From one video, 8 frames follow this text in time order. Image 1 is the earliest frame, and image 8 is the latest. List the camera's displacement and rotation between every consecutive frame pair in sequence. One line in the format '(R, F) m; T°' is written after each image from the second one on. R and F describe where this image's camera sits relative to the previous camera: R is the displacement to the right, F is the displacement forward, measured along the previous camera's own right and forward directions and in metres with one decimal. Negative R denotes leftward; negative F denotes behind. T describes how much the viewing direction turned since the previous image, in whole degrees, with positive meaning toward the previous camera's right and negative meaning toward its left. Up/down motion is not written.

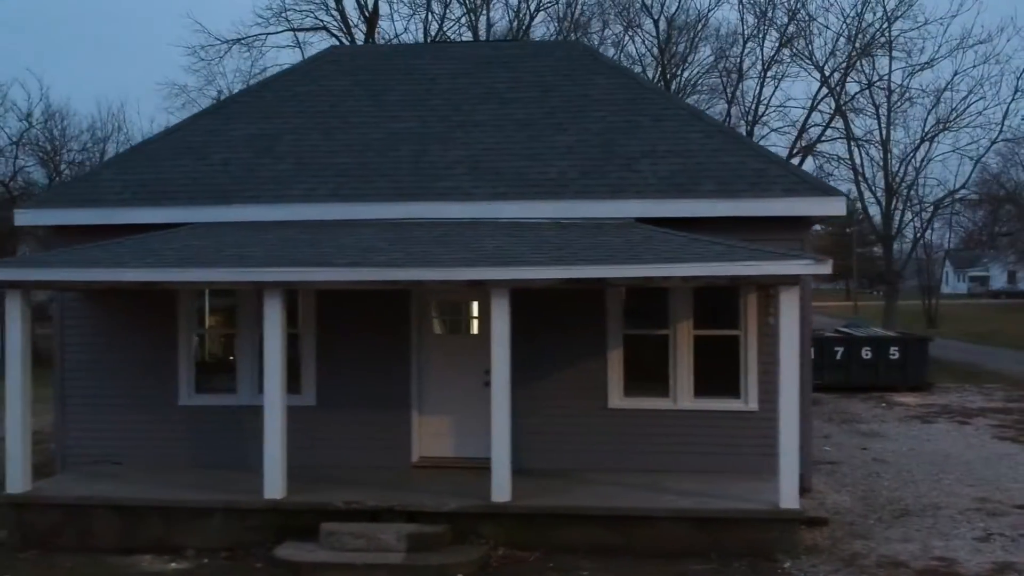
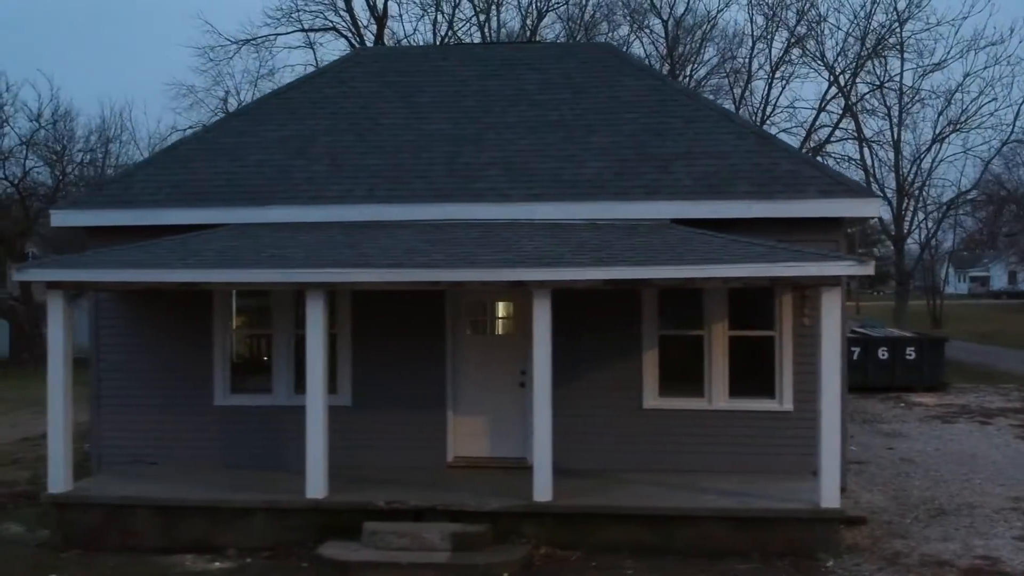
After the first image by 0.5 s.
(-0.4, -0.1) m; 0°
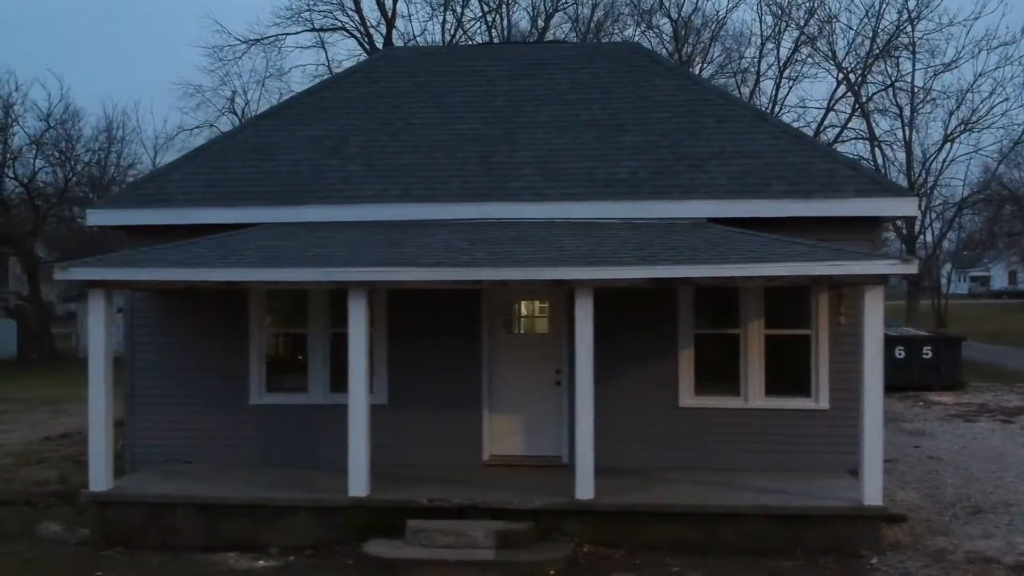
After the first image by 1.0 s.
(-0.5, 0.0) m; 0°
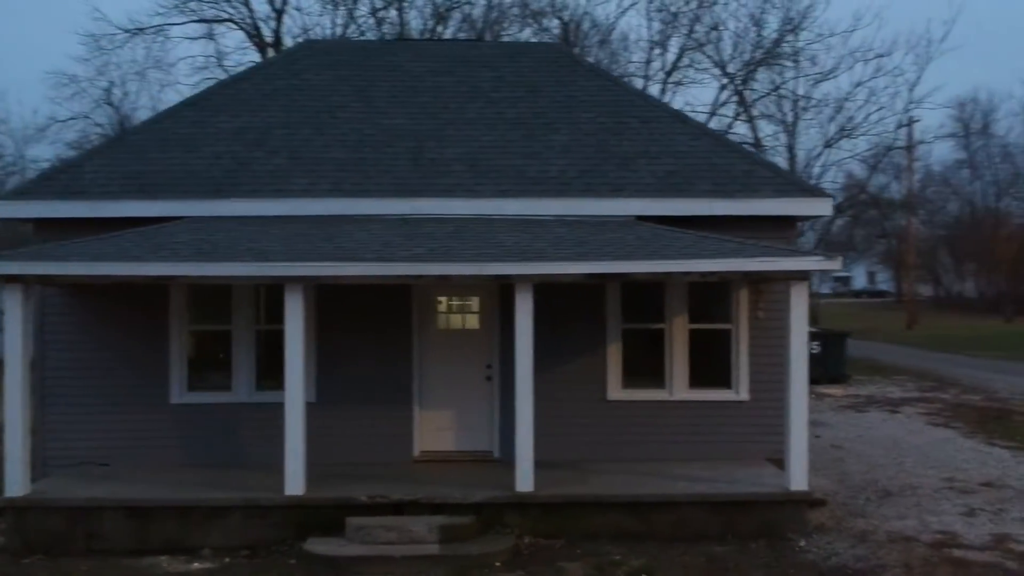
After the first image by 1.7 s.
(-0.7, 0.0) m; +7°
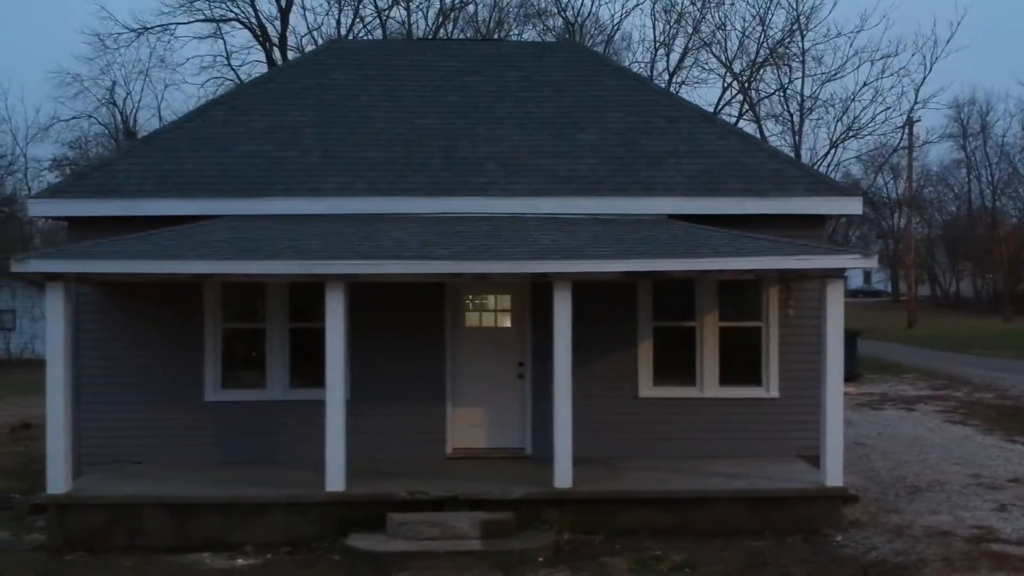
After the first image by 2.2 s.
(-0.5, -0.1) m; +1°
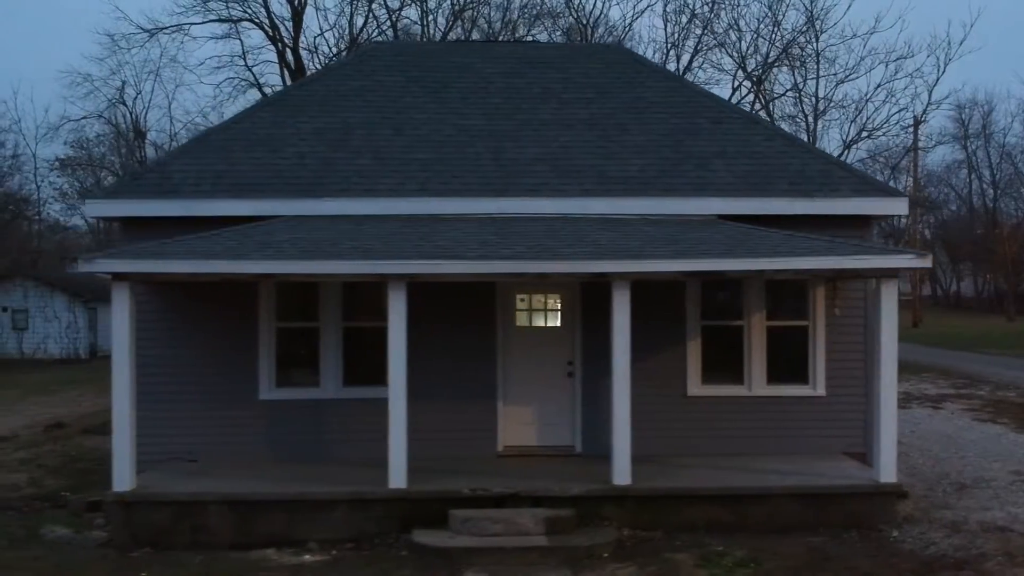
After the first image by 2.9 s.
(-0.7, -0.1) m; +1°
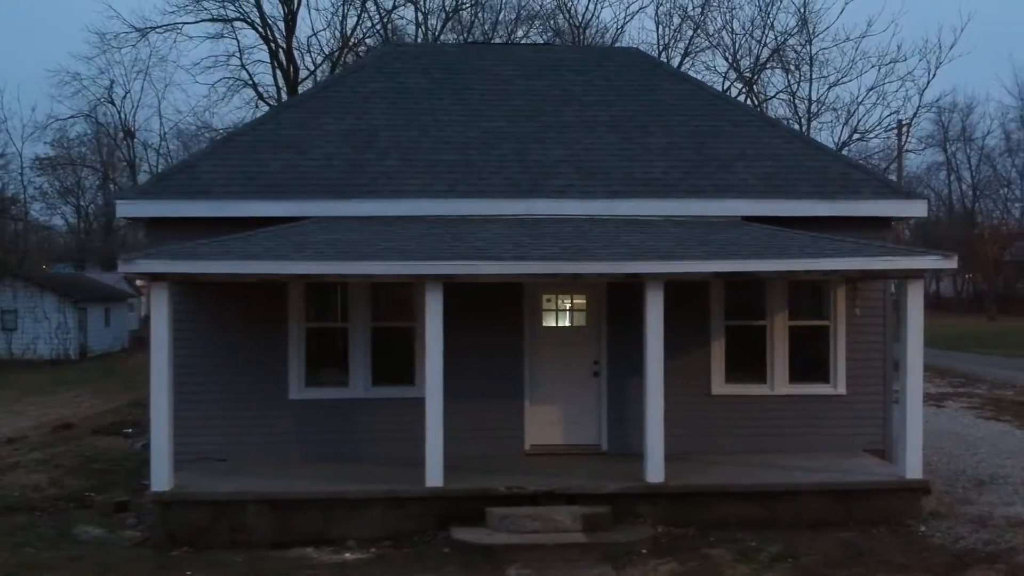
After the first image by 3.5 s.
(-0.6, -0.1) m; +2°
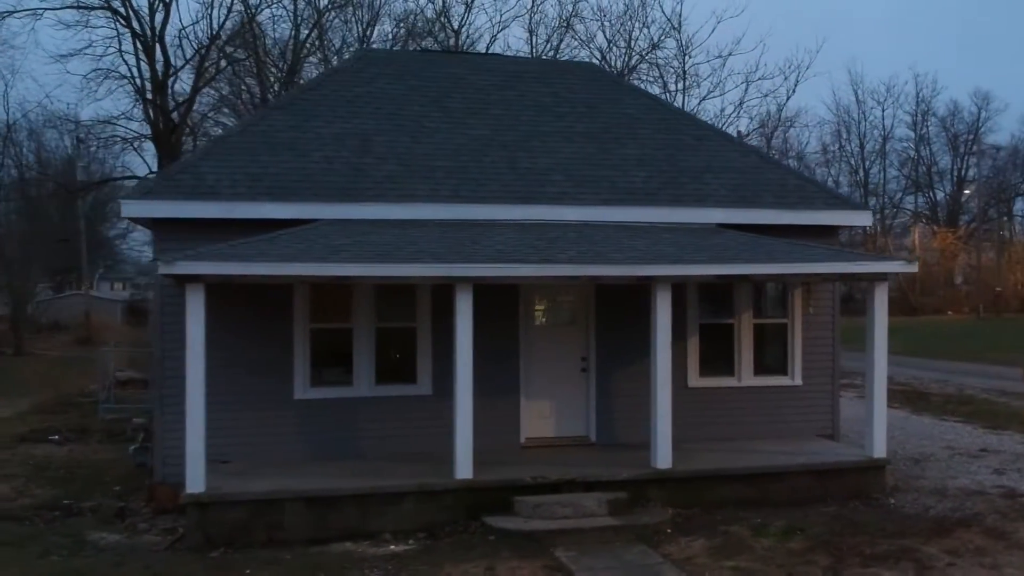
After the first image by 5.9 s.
(-2.3, -0.4) m; +11°
